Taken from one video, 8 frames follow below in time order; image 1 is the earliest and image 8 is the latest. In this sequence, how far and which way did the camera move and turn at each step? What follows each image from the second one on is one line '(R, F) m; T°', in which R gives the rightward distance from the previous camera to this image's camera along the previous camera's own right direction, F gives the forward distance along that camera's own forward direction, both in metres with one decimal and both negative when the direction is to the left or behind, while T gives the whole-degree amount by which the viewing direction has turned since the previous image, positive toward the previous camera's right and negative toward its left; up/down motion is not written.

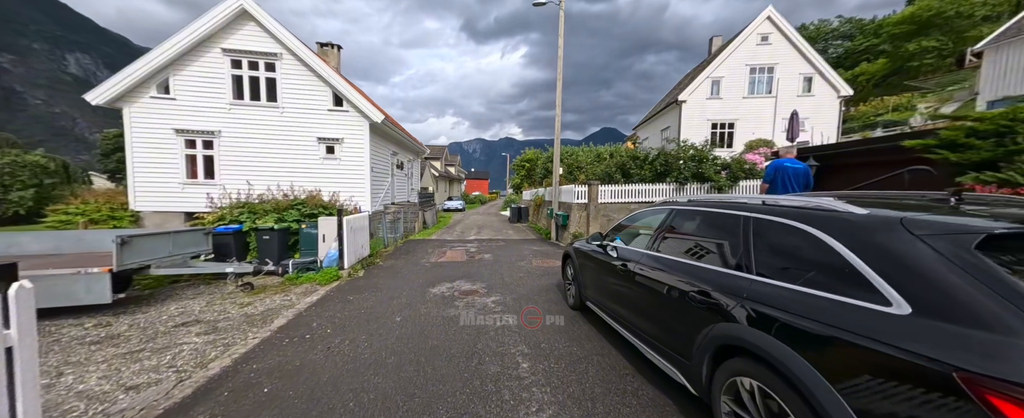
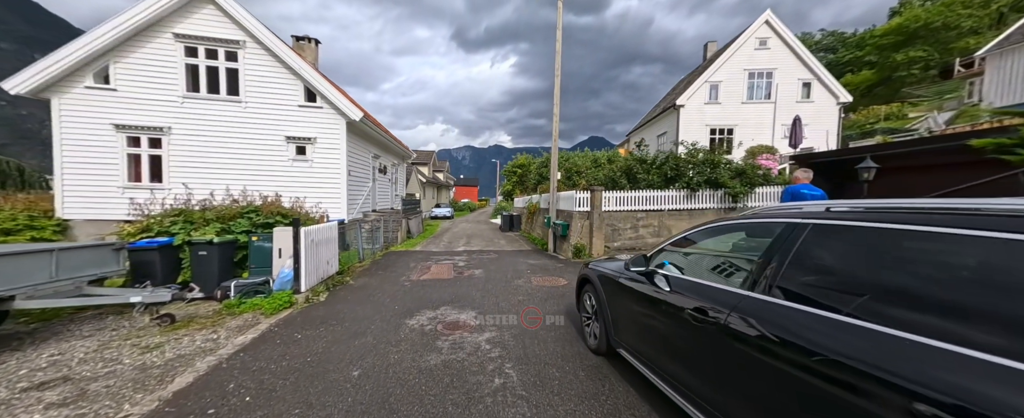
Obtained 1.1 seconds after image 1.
(-0.1, +1.1) m; +2°
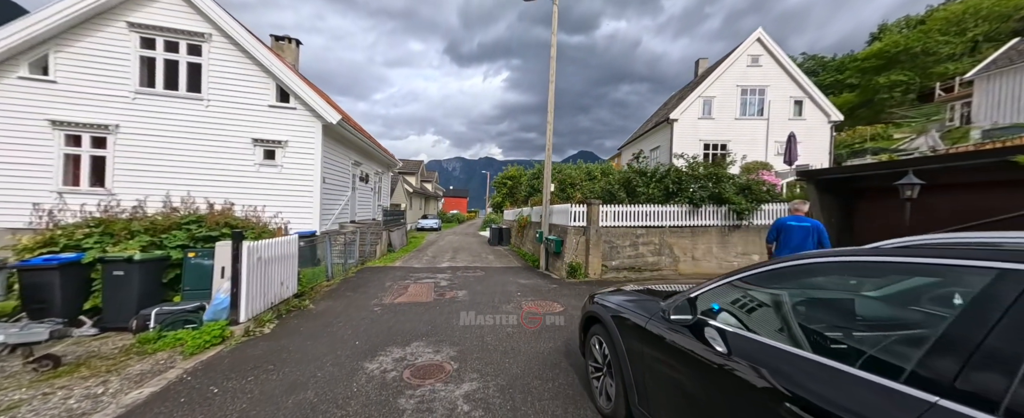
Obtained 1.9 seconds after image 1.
(0.0, +0.8) m; +2°
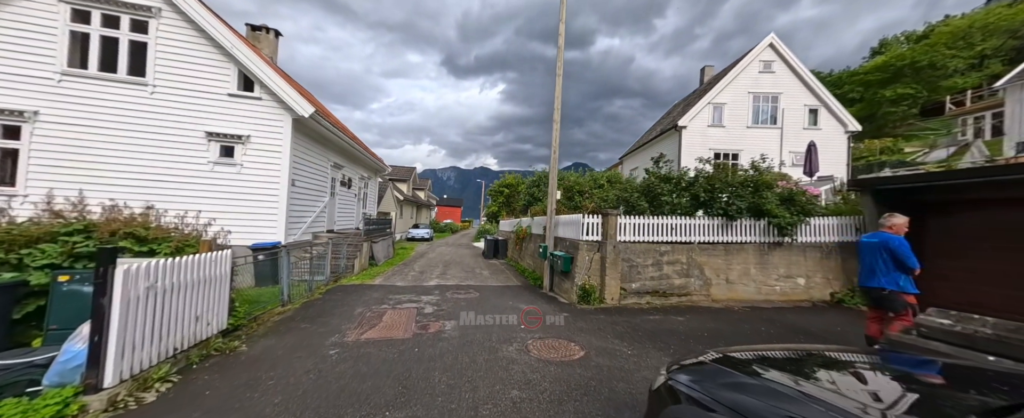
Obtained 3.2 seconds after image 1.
(-0.2, +1.4) m; +1°
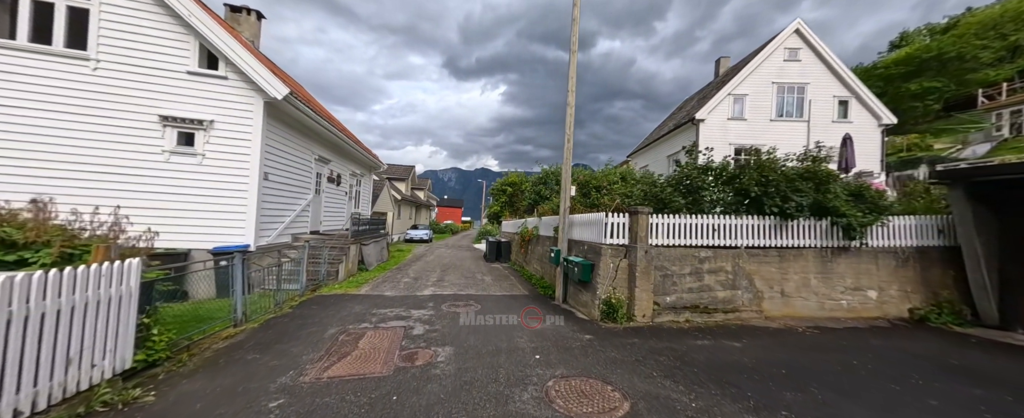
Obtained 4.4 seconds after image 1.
(-0.1, +1.2) m; 0°
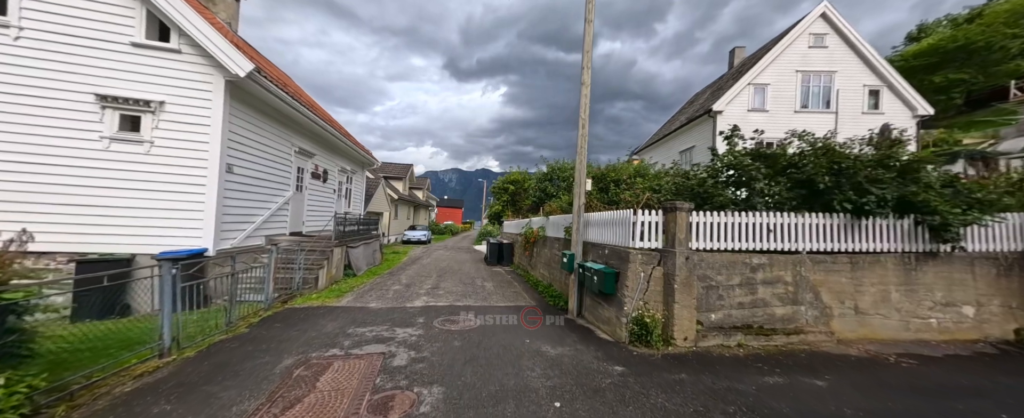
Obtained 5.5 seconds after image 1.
(-0.1, +1.1) m; 0°
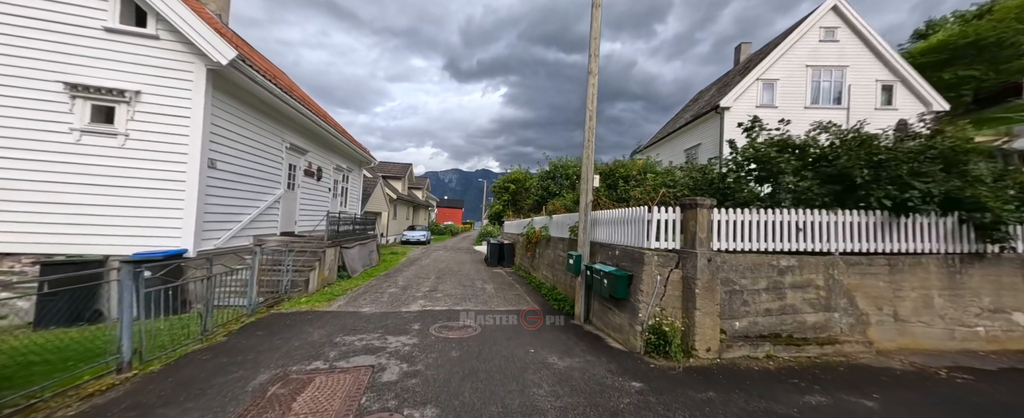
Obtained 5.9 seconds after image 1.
(0.0, +0.4) m; 0°
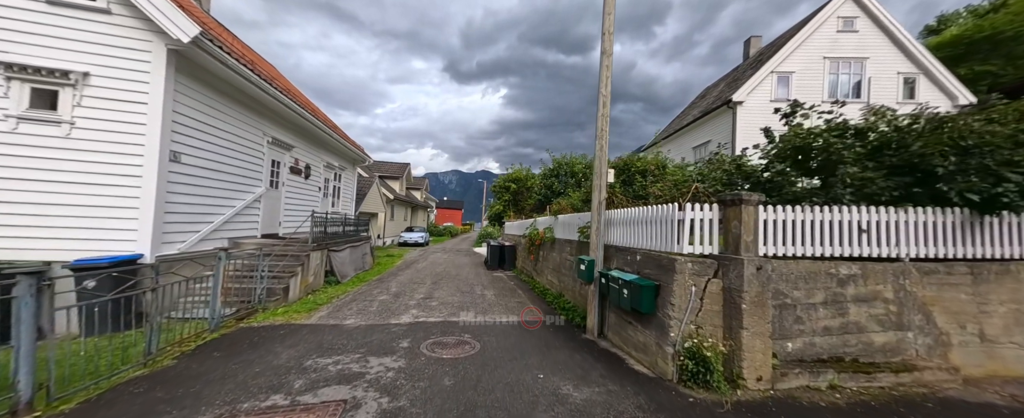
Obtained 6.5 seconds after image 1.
(-0.1, +0.7) m; 0°
